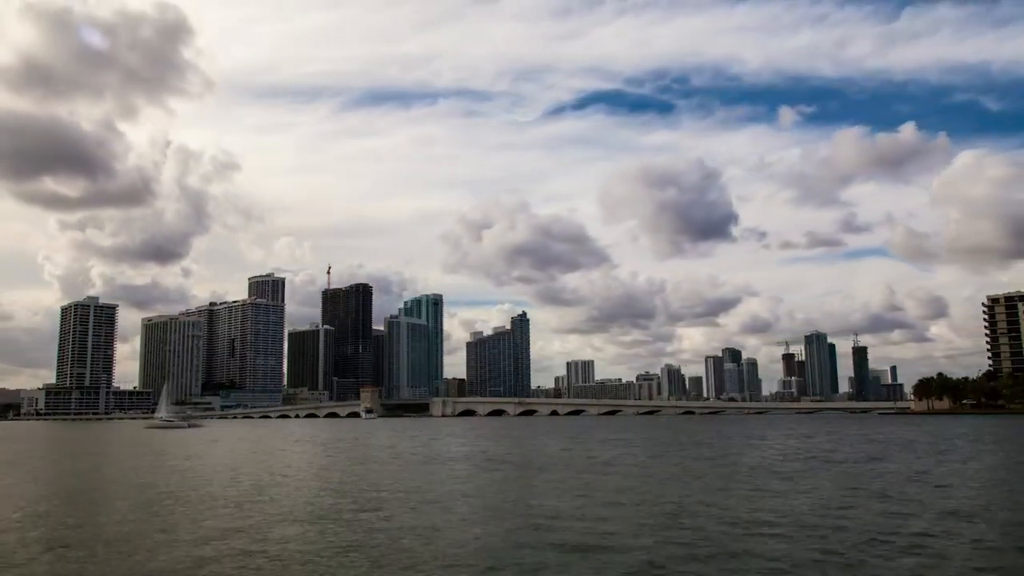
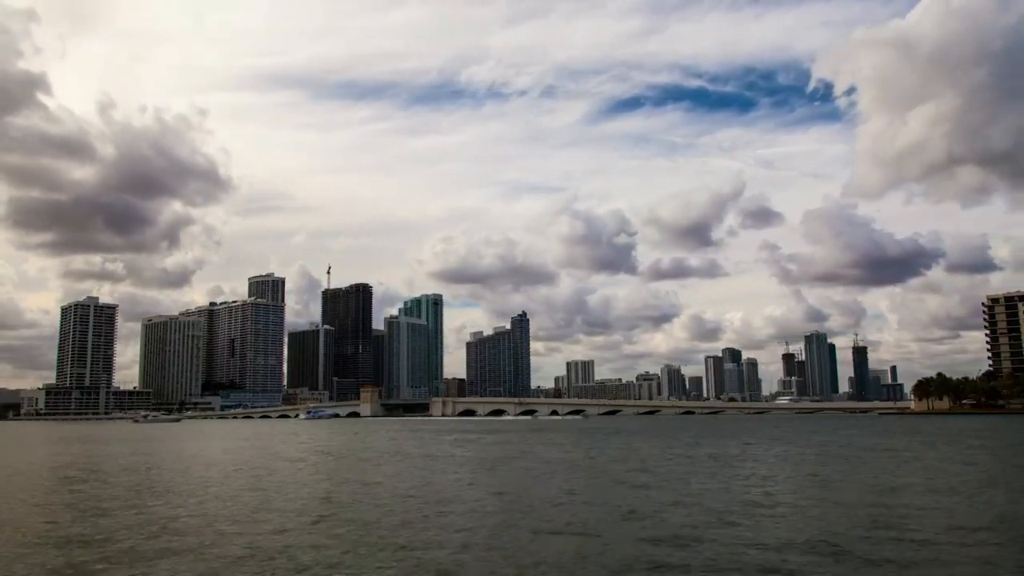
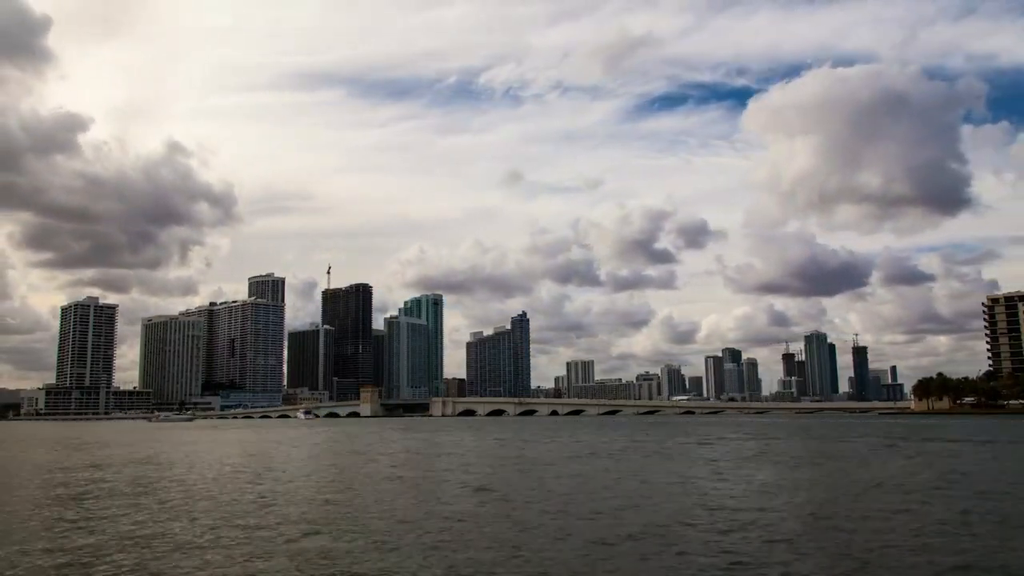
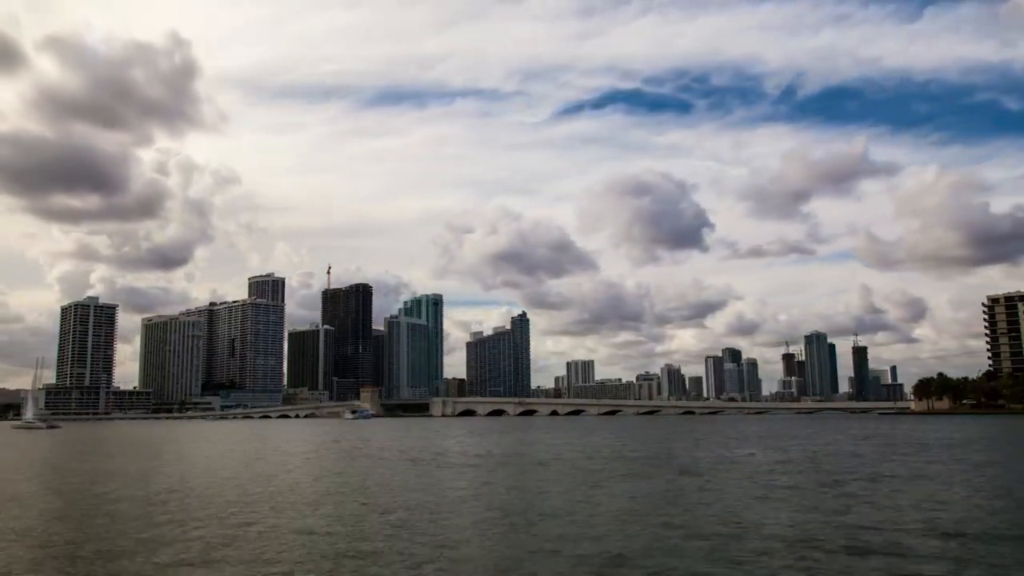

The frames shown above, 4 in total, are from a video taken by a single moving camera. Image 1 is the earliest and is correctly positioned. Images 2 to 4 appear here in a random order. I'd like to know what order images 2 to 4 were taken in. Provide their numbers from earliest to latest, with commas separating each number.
4, 2, 3
